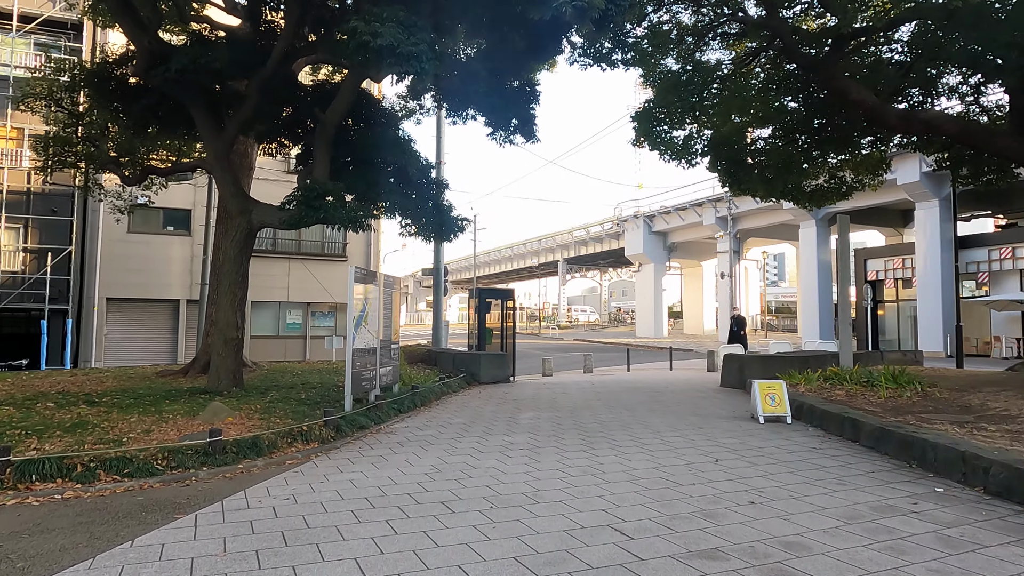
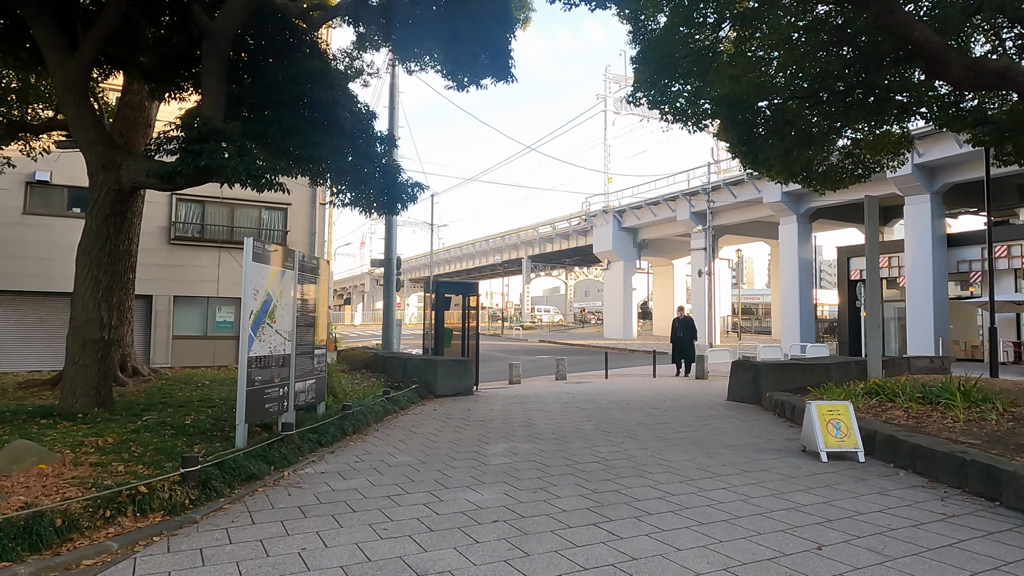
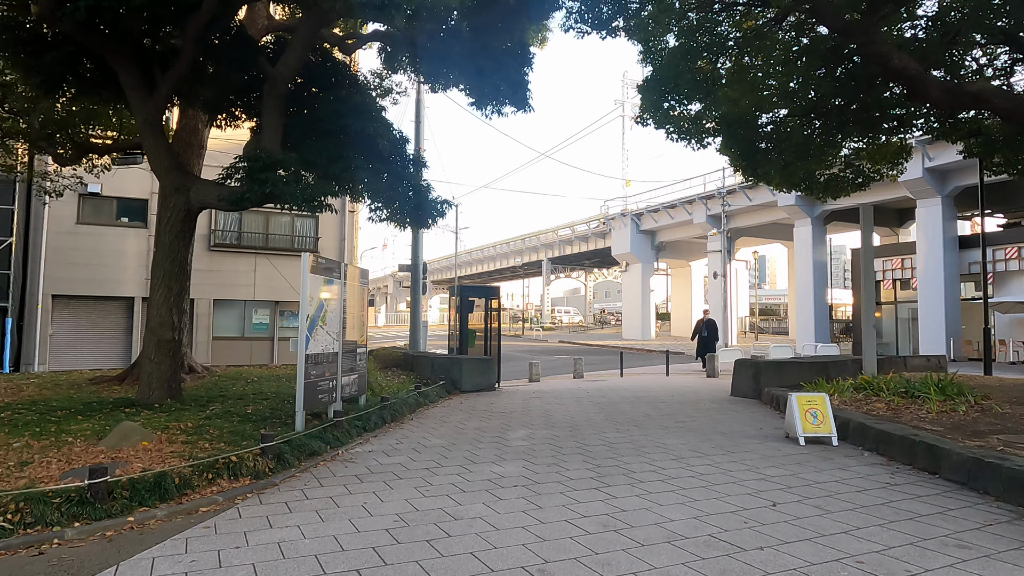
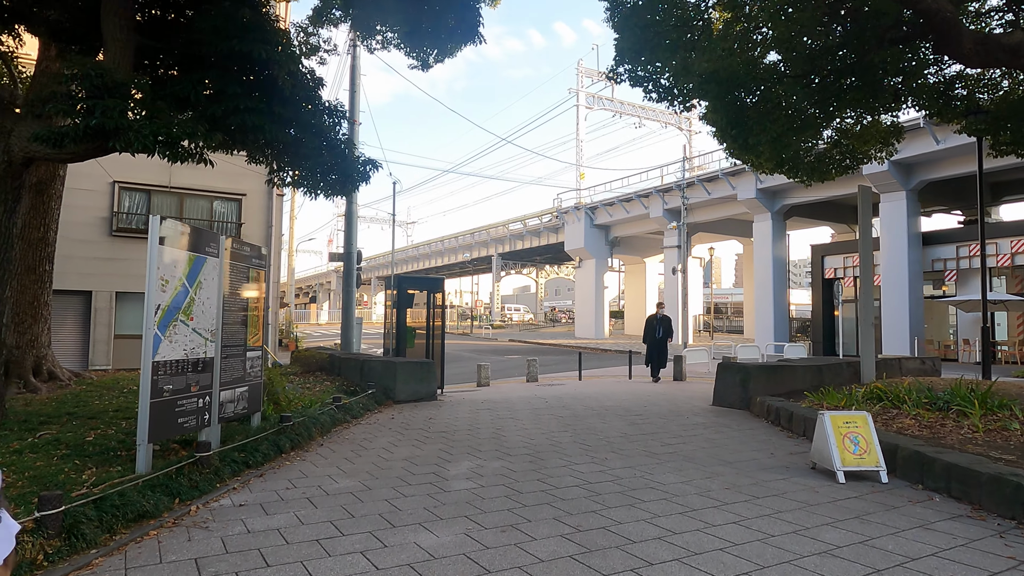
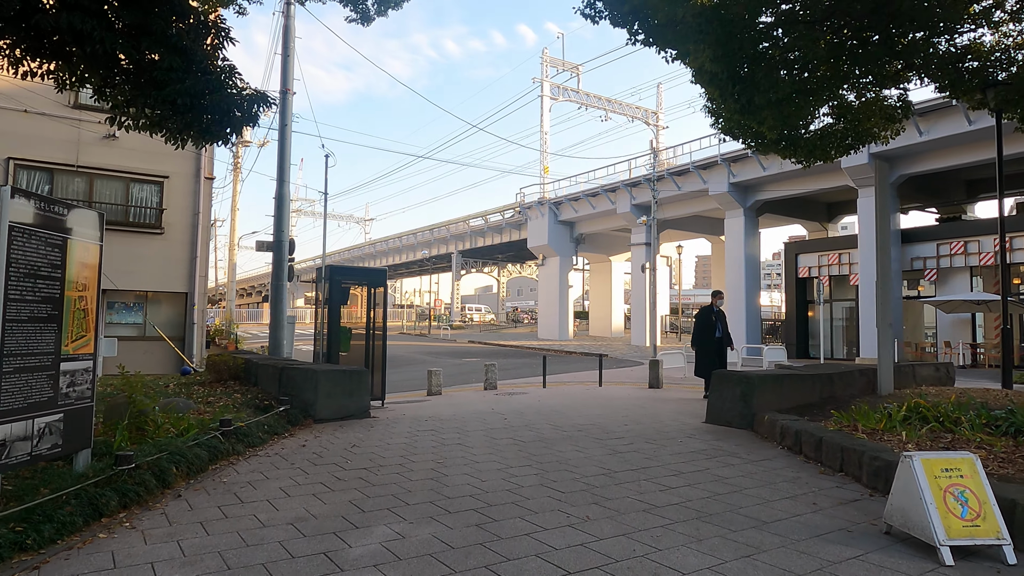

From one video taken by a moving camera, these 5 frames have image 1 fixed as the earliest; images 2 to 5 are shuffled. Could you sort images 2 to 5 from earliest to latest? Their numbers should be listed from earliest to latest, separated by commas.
3, 2, 4, 5
